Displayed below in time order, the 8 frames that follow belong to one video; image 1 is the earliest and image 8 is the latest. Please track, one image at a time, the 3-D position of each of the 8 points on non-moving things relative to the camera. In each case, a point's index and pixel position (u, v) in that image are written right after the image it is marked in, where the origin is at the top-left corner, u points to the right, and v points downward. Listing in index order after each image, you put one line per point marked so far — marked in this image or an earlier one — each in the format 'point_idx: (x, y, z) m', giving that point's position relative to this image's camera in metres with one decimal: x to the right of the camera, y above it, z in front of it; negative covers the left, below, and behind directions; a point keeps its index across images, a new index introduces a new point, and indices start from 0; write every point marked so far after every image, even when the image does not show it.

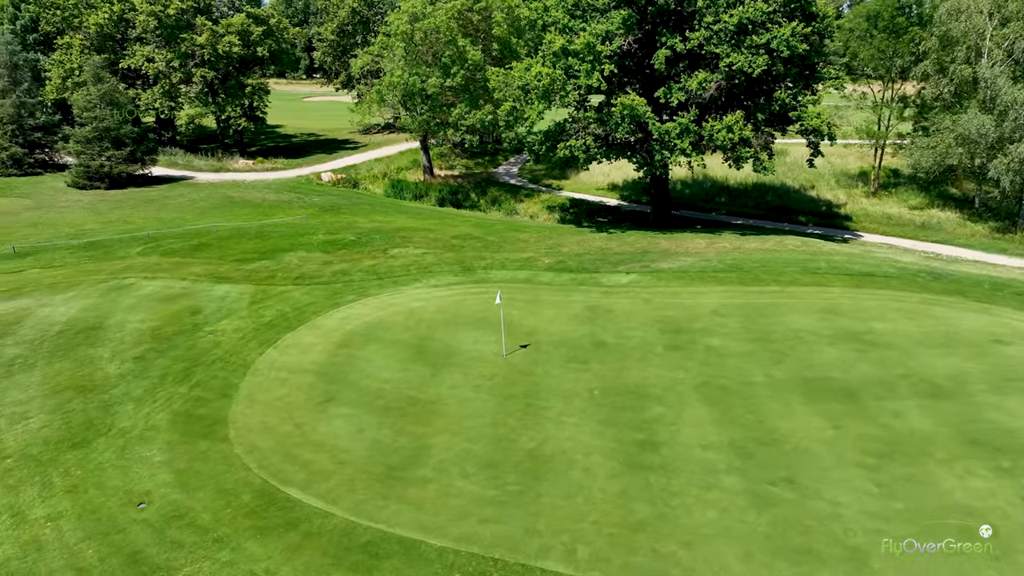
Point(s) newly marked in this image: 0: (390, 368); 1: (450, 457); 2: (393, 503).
0: (-2.9, -1.9, +16.5) m
1: (-1.2, -3.1, +12.8) m
2: (-2.0, -3.5, +11.6) m
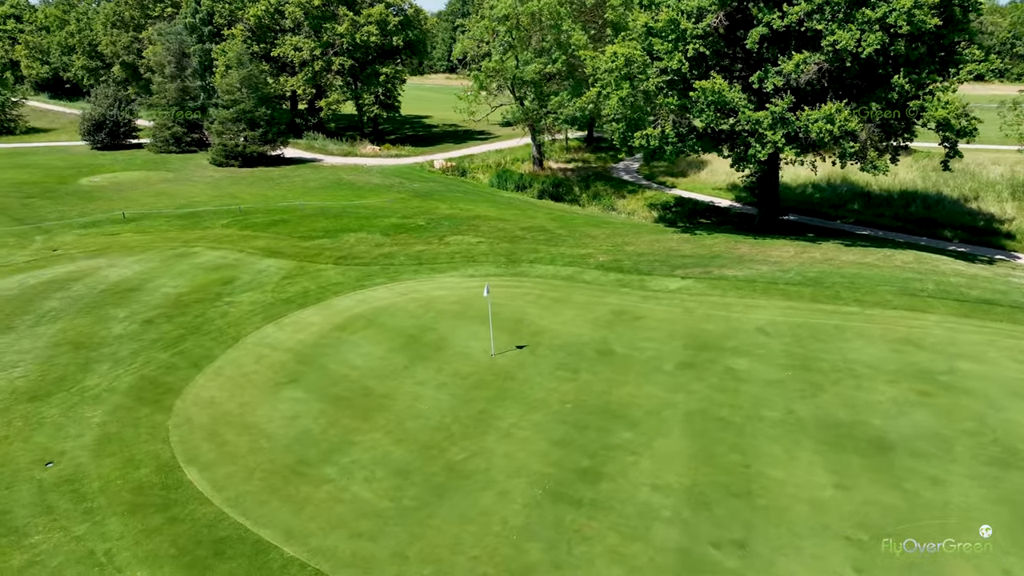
0: (-3.1, -1.5, +15.5) m
1: (-2.5, -2.8, +11.6) m
2: (-3.5, -3.1, +10.5) m
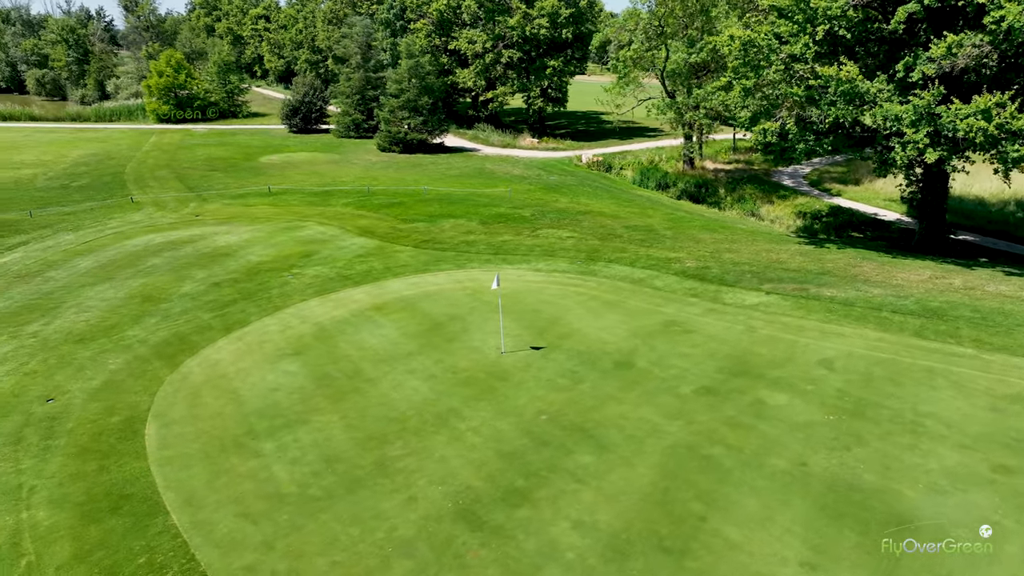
0: (-2.8, -1.1, +15.2) m
1: (-3.3, -2.4, +11.2) m
2: (-4.6, -2.6, +10.5) m
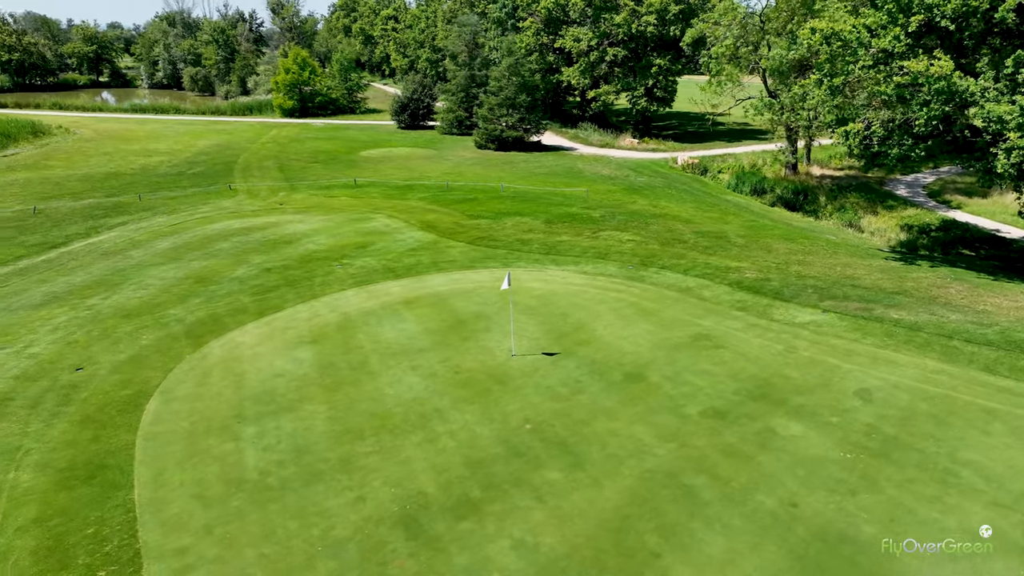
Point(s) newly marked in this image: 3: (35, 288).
0: (-2.3, -1.0, +15.1) m
1: (-3.6, -2.2, +11.2) m
2: (-5.1, -2.4, +10.8) m
3: (-12.4, 0.0, +18.5) m
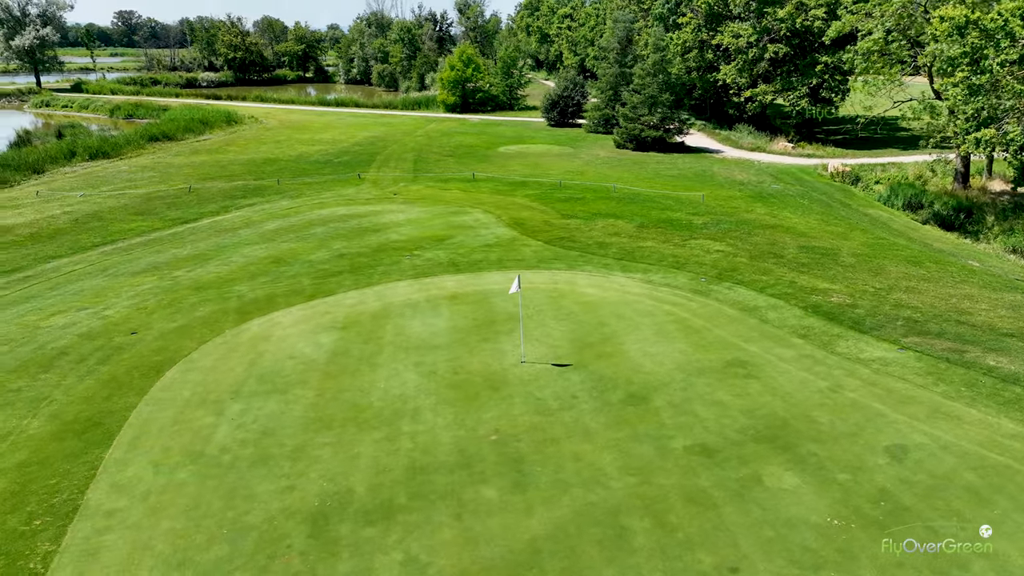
0: (-1.8, -0.8, +14.9) m
1: (-4.0, -1.9, +11.5) m
2: (-5.5, -2.0, +11.5) m
3: (-10.6, +0.9, +20.7) m
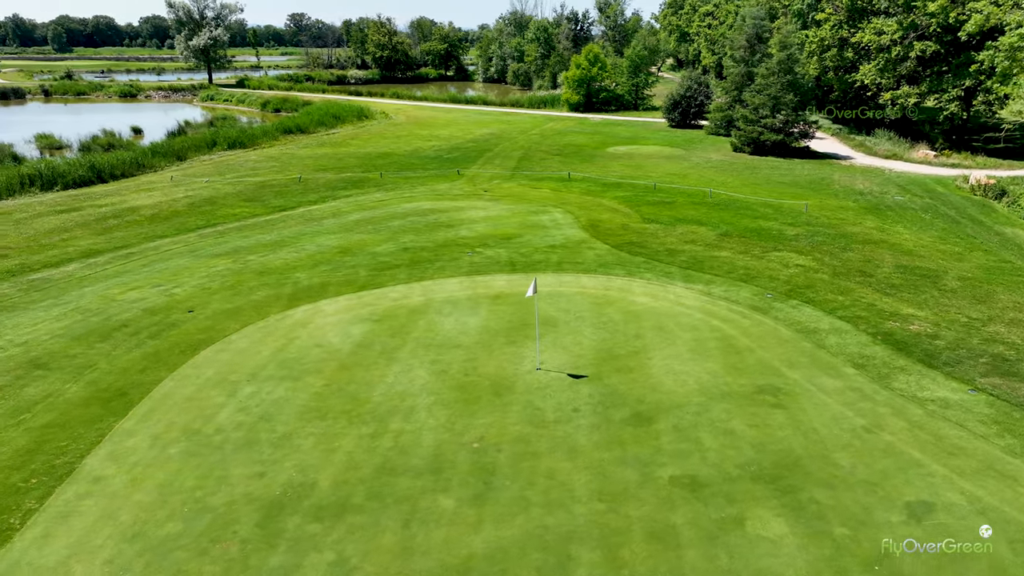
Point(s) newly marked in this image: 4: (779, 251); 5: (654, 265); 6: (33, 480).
0: (-1.1, -0.8, +14.8) m
1: (-4.0, -1.8, +11.8) m
2: (-5.5, -1.7, +12.0) m
3: (-8.6, +1.5, +22.0) m
4: (+7.5, +1.0, +19.9) m
5: (+3.8, +0.6, +18.8) m
6: (-6.4, -2.6, +9.5) m
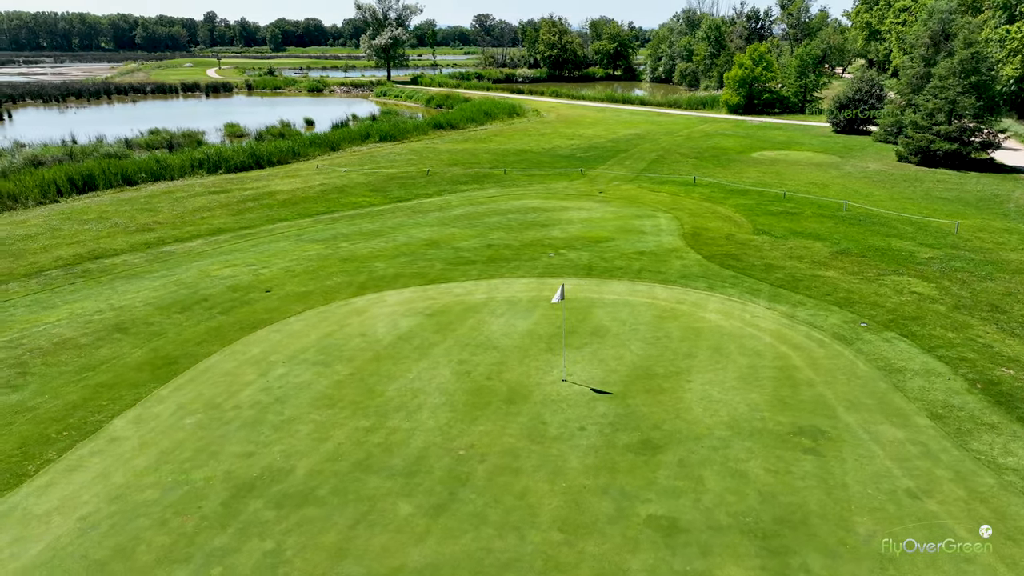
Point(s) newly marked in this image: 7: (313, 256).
0: (-0.1, -0.8, +14.4) m
1: (-3.6, -1.5, +12.2) m
2: (-5.0, -1.4, +12.7) m
3: (-5.7, +1.9, +23.1) m
4: (+9.6, +0.3, +17.5) m
5: (+5.6, +0.2, +17.2) m
6: (-6.6, -2.1, +10.4) m
7: (-5.4, +0.9, +19.3) m
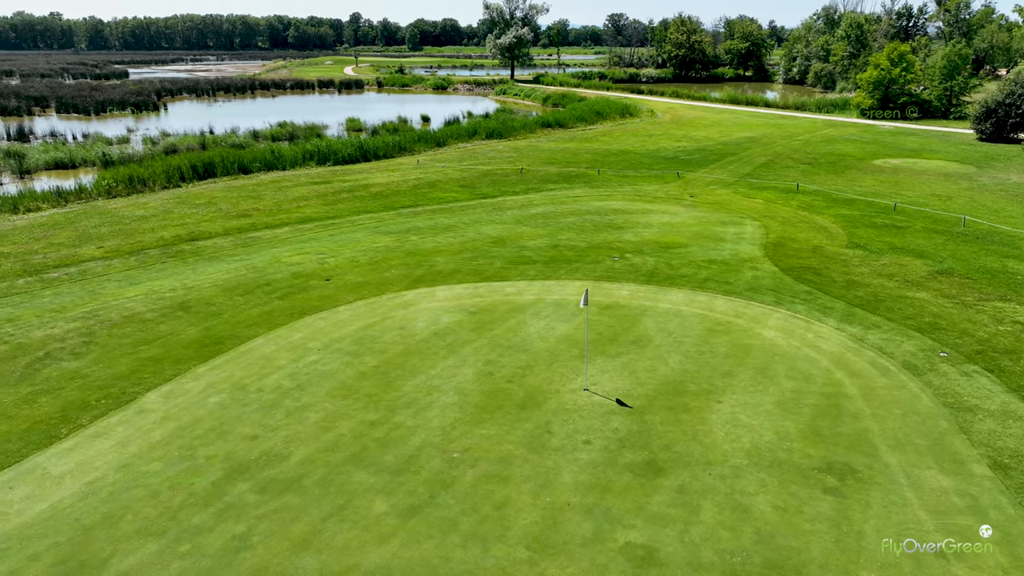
0: (+0.7, -0.8, +14.0) m
1: (-3.2, -1.3, +12.4) m
2: (-4.5, -1.1, +13.2) m
3: (-3.2, +2.2, +23.5) m
4: (+10.8, -0.3, +15.4) m
5: (+6.8, -0.2, +15.8) m
6: (-6.4, -1.8, +11.2) m
7: (-3.6, +1.1, +19.7) m
